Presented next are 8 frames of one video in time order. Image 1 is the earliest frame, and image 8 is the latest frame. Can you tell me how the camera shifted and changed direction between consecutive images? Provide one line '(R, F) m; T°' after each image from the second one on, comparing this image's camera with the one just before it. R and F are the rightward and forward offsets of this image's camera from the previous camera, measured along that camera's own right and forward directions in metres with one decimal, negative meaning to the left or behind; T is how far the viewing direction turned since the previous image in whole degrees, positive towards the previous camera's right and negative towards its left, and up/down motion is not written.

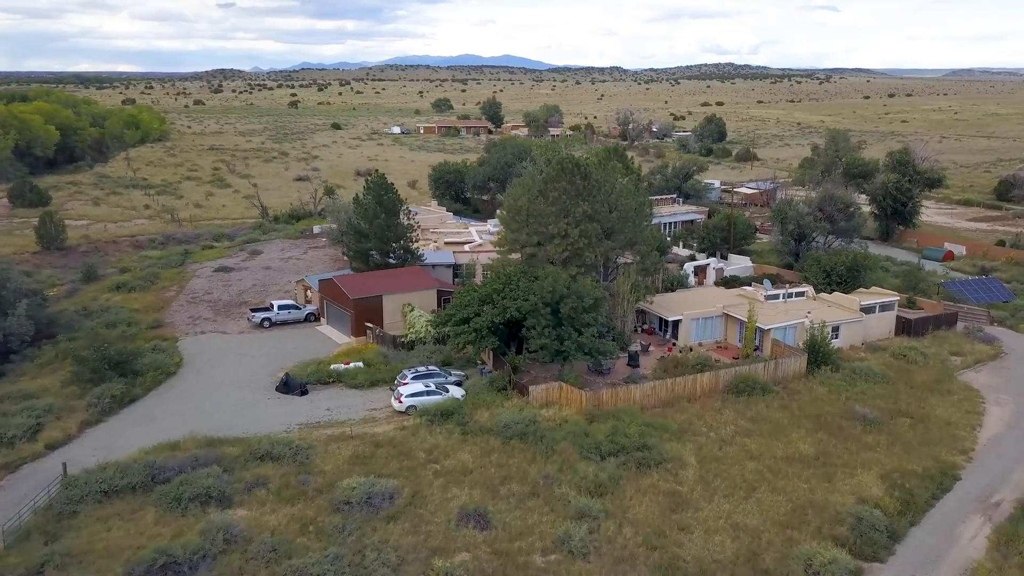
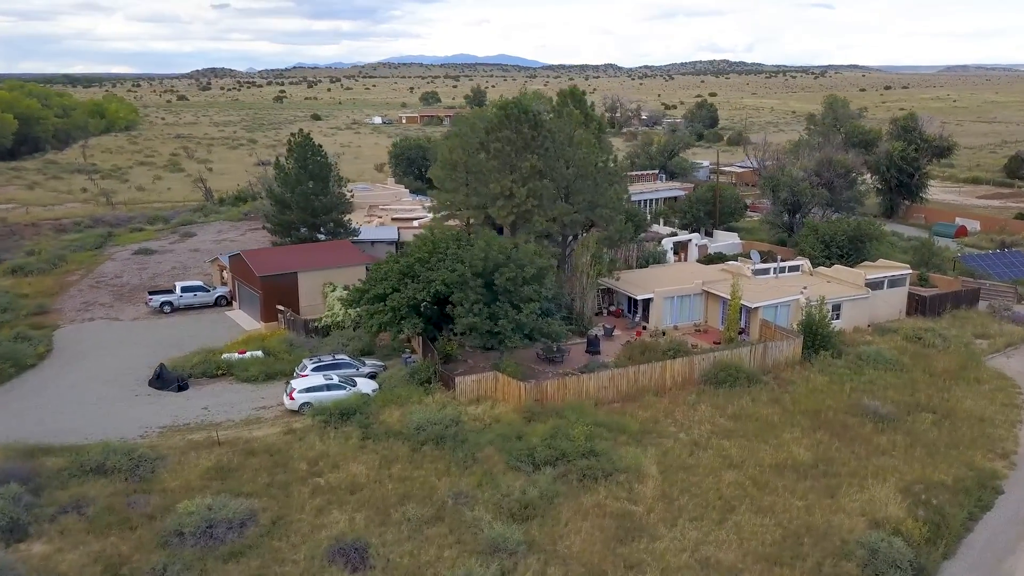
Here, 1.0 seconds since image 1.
(+2.2, +6.0) m; 0°
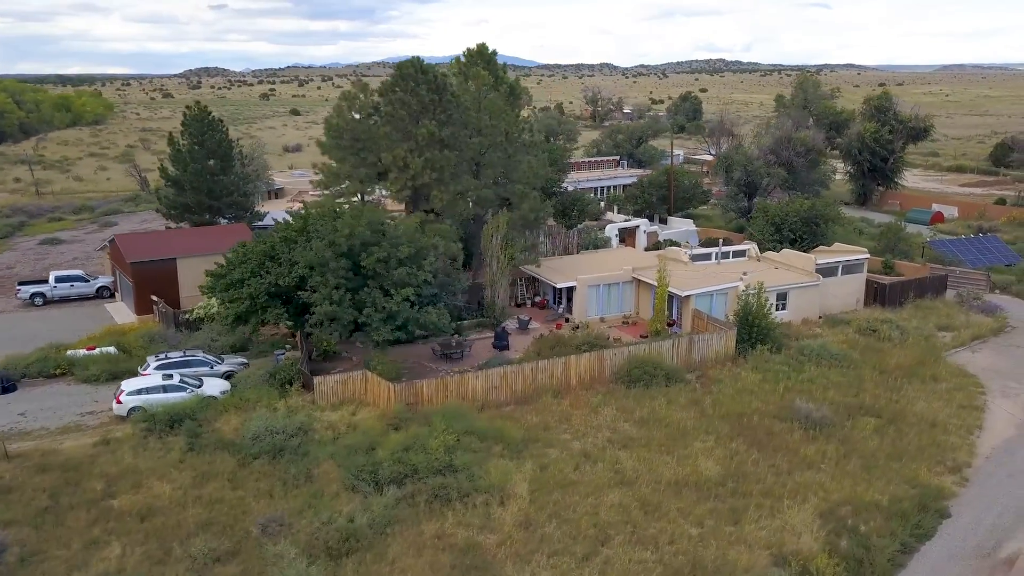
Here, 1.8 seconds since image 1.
(+3.2, +3.7) m; 0°
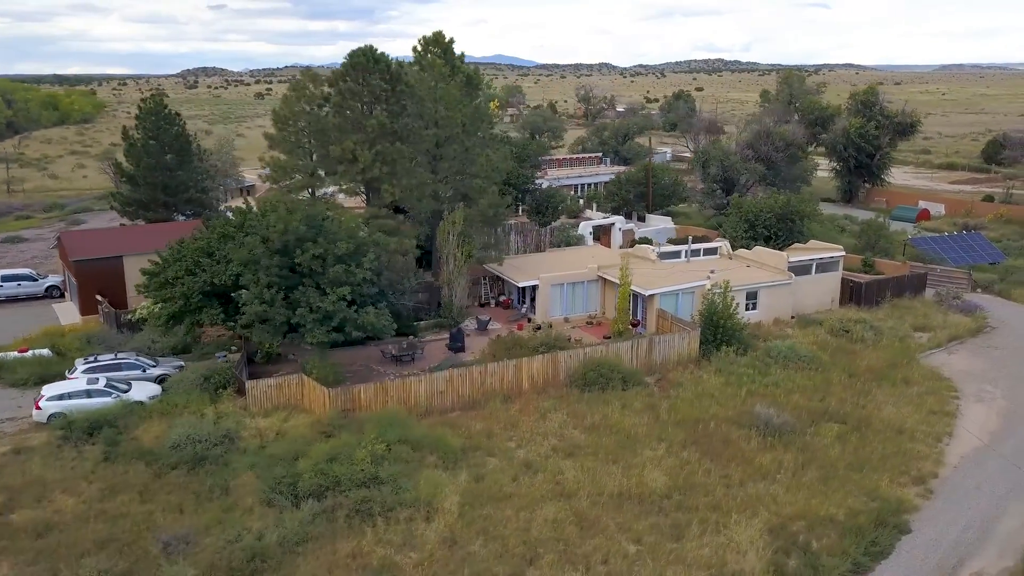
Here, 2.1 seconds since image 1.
(+1.3, +1.1) m; 0°
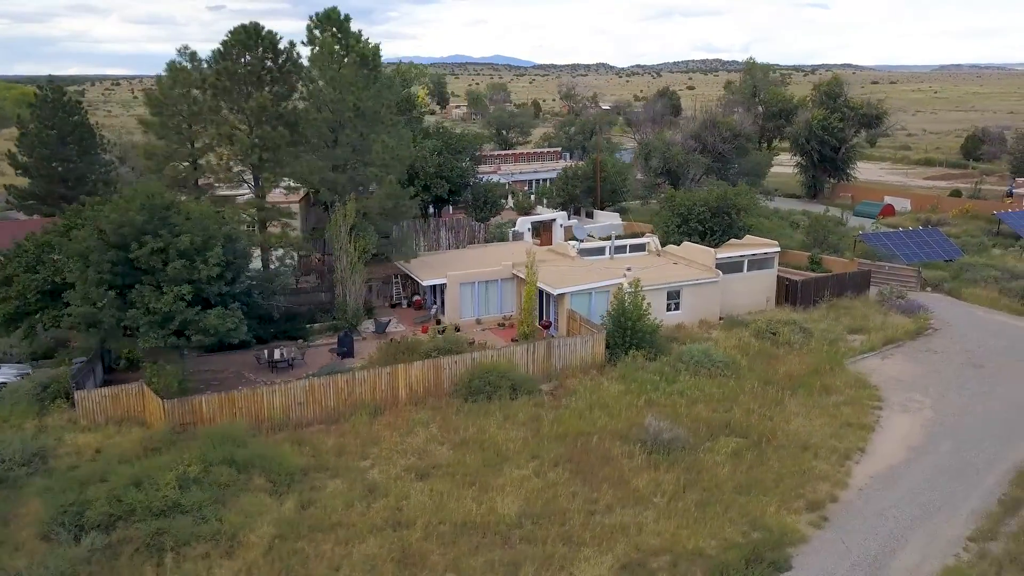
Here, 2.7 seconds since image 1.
(+2.8, +2.1) m; 0°
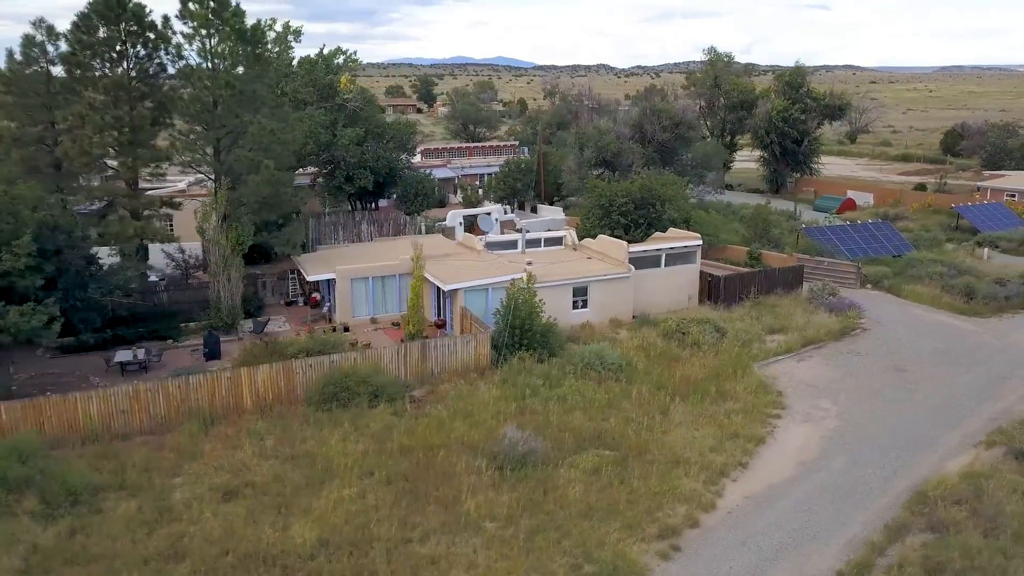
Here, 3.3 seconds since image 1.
(+2.9, +1.9) m; 0°
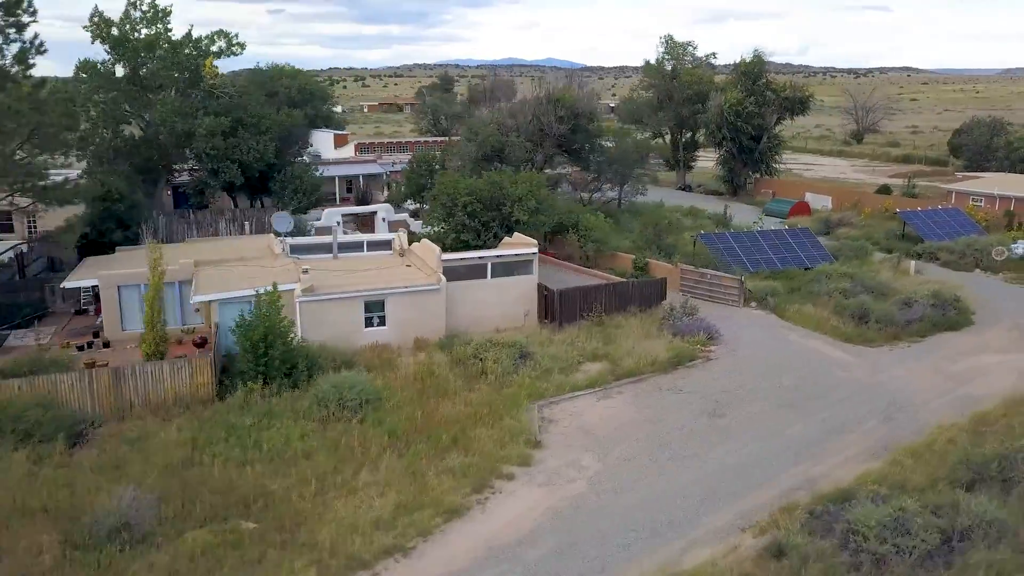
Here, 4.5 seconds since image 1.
(+6.0, +3.7) m; -3°
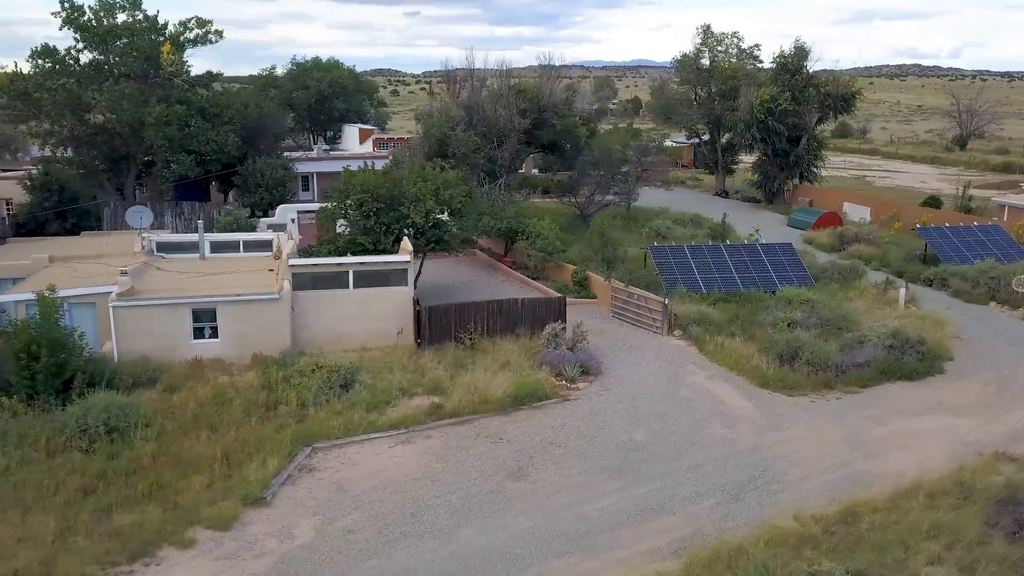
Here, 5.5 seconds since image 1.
(+5.2, +3.2) m; -8°
